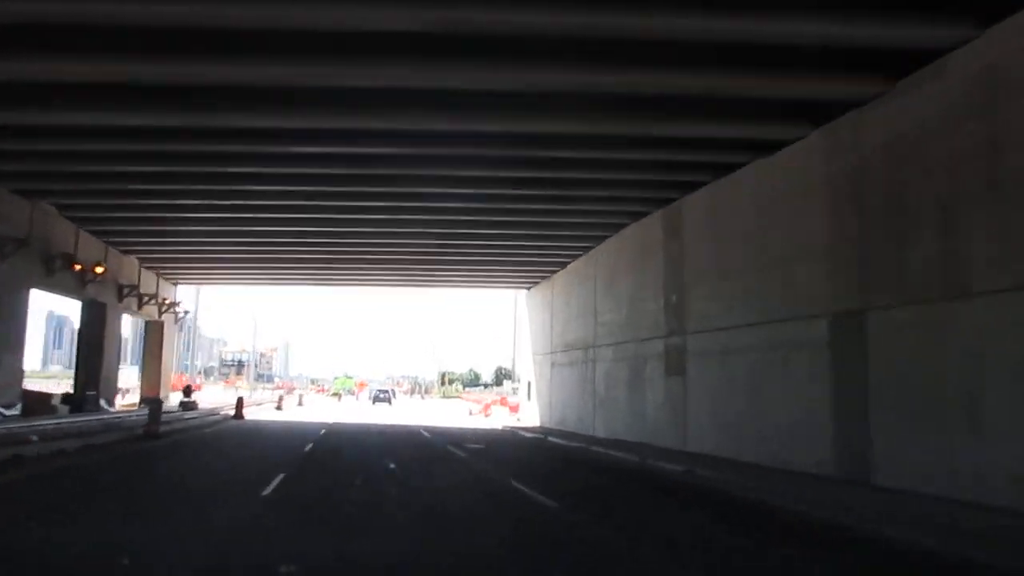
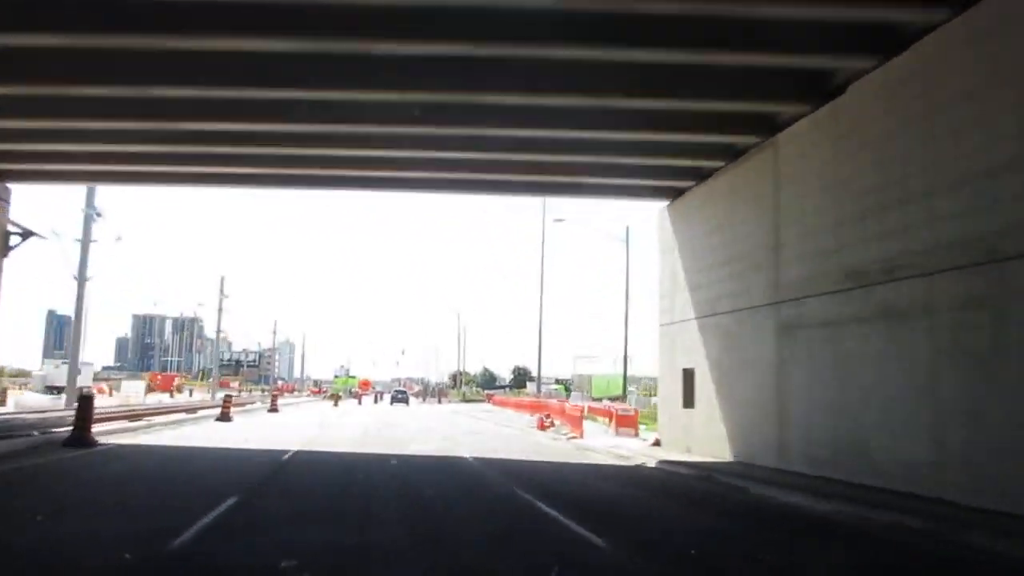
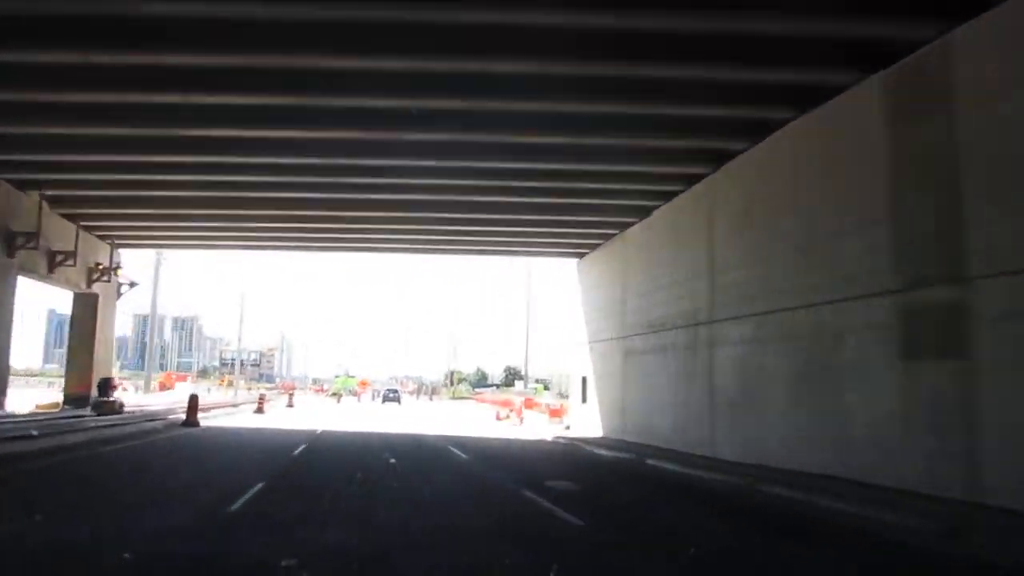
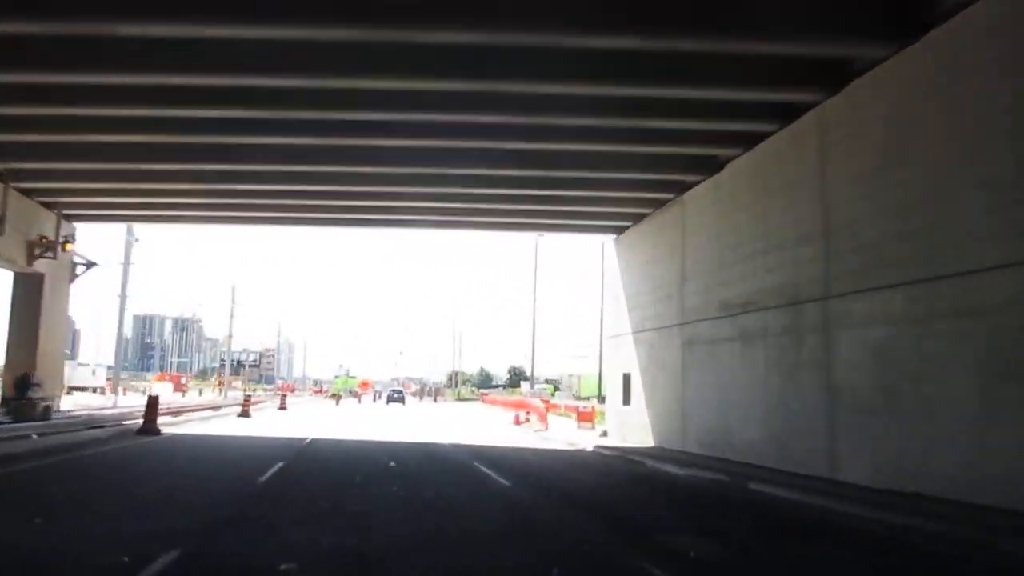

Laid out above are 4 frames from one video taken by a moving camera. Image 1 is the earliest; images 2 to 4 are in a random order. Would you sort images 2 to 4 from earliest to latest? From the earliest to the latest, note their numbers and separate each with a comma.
3, 4, 2
